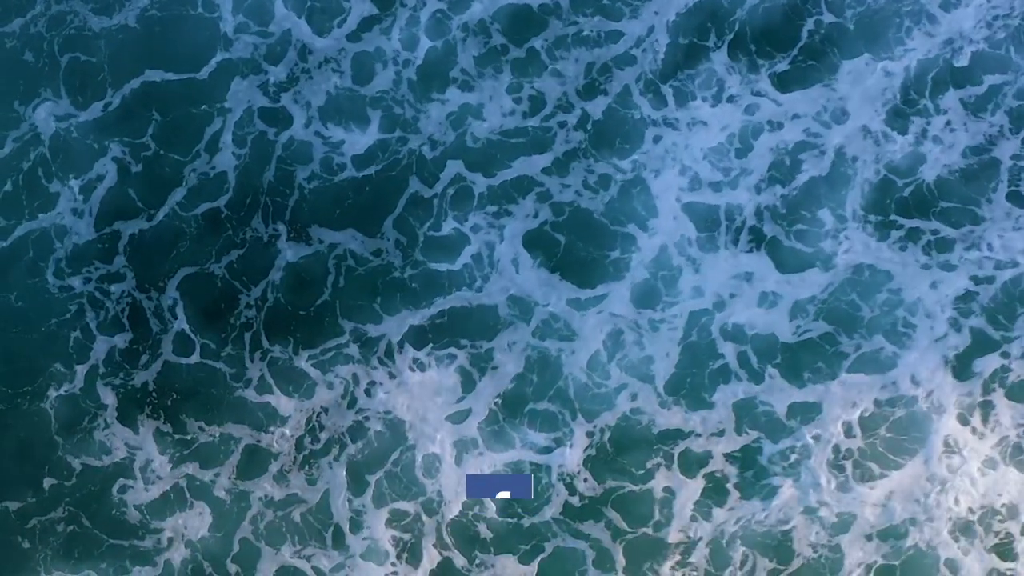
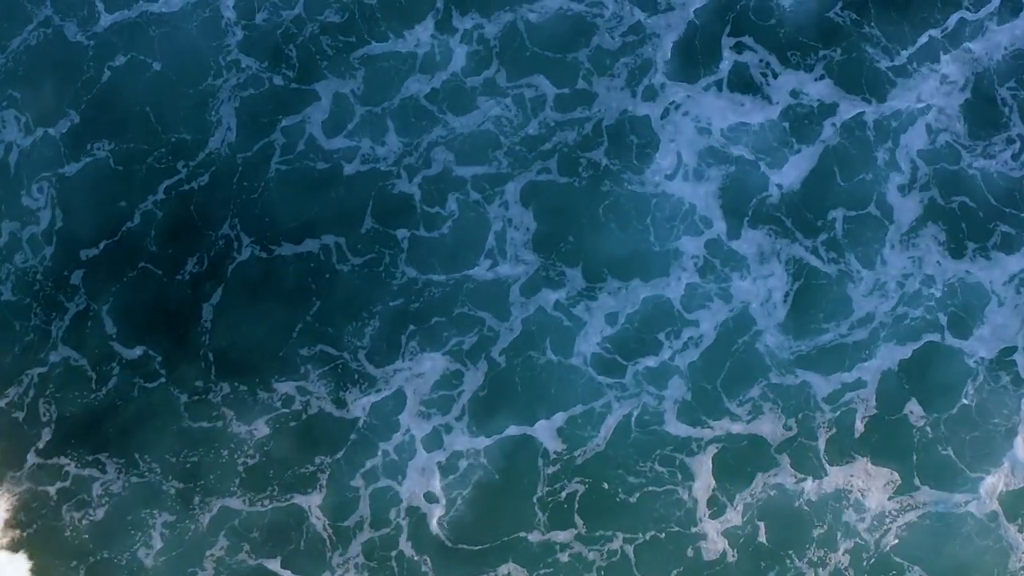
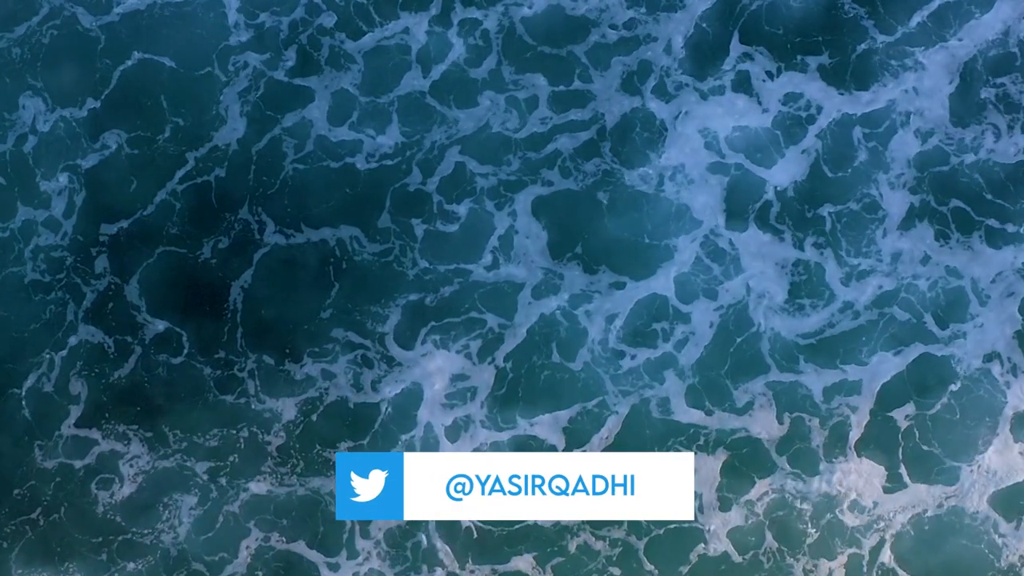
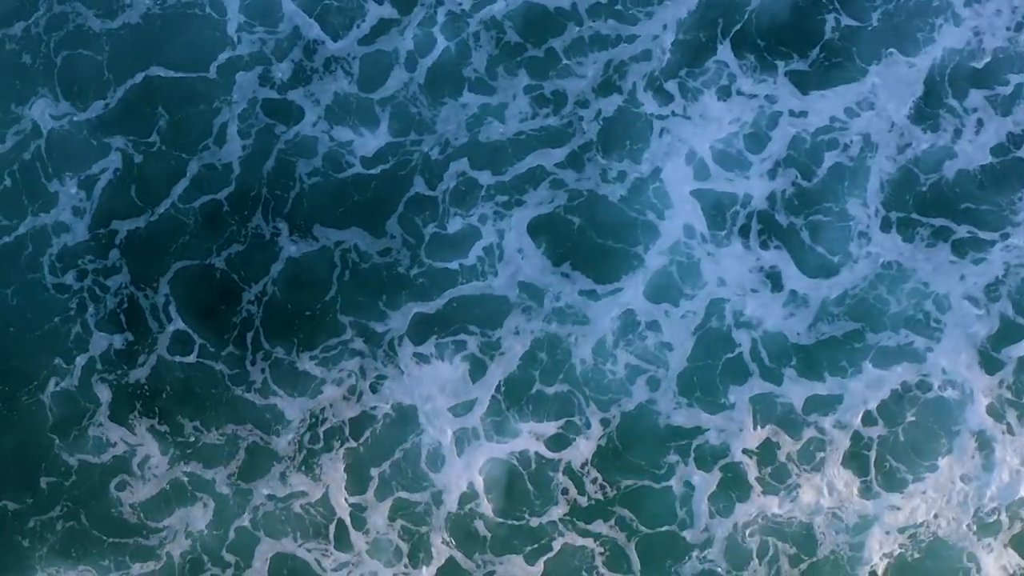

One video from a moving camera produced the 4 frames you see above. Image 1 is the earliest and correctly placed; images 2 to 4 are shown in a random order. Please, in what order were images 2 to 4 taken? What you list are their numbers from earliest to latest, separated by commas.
4, 3, 2
